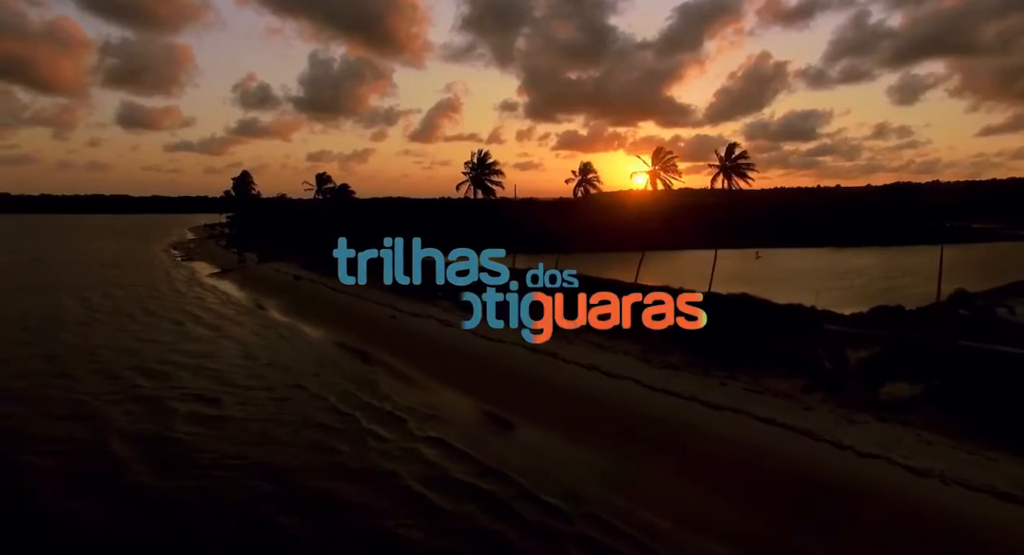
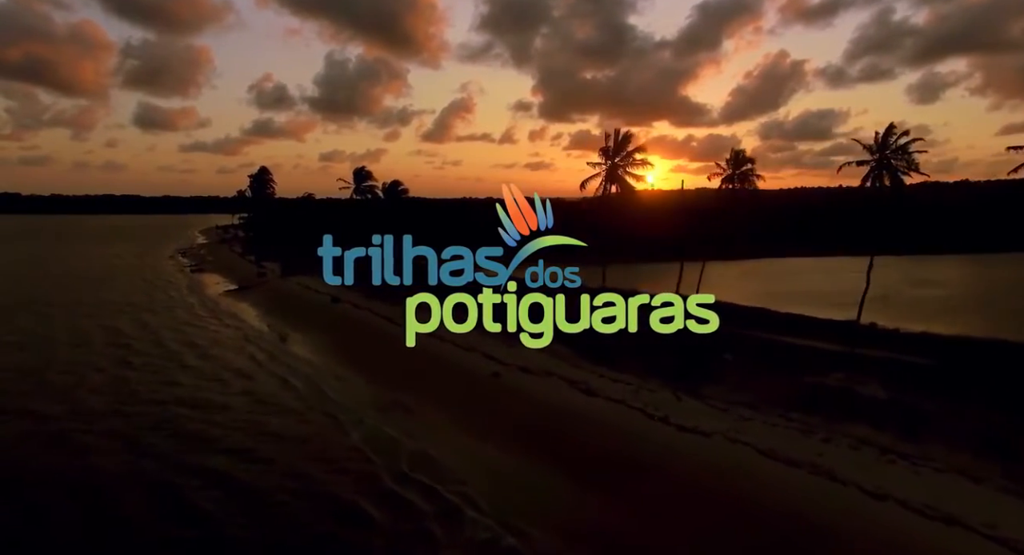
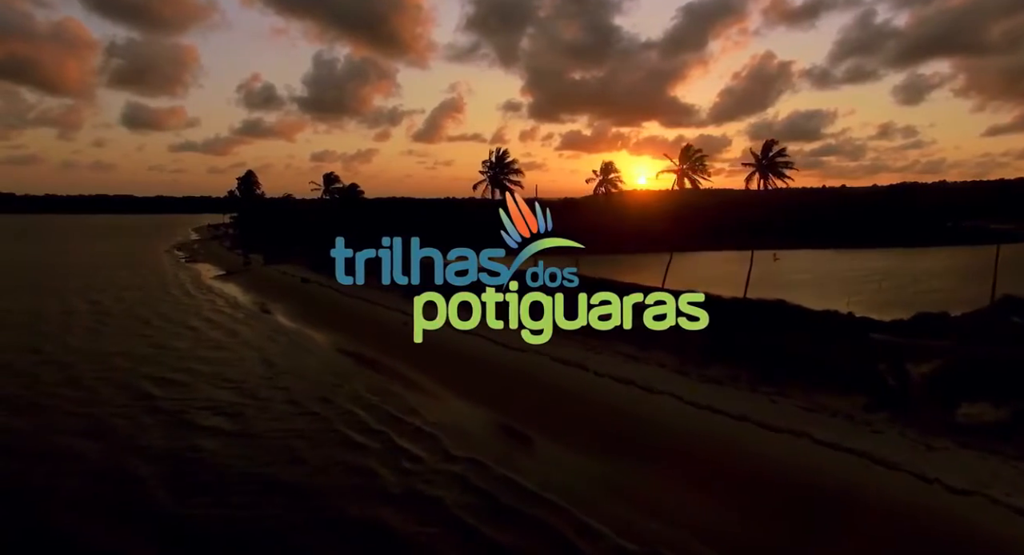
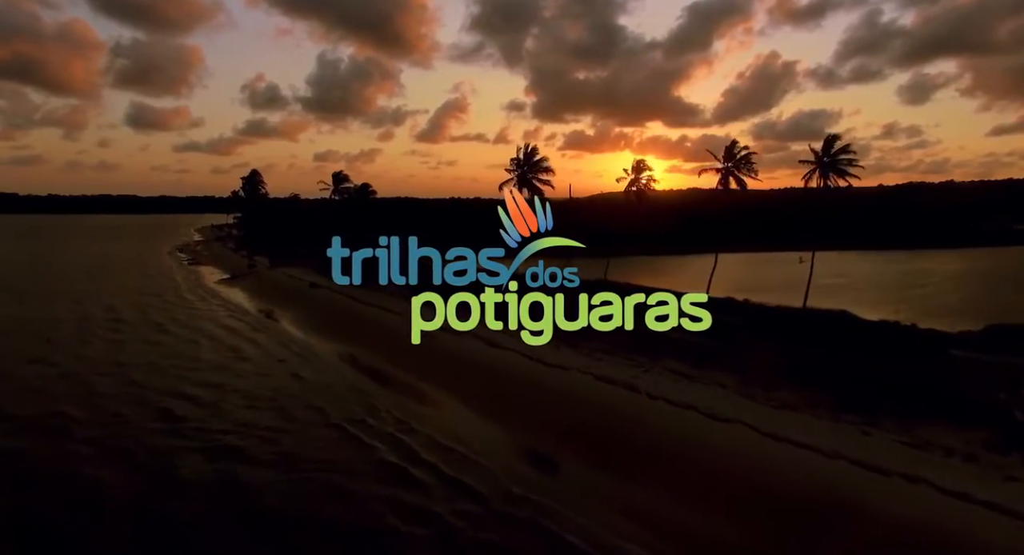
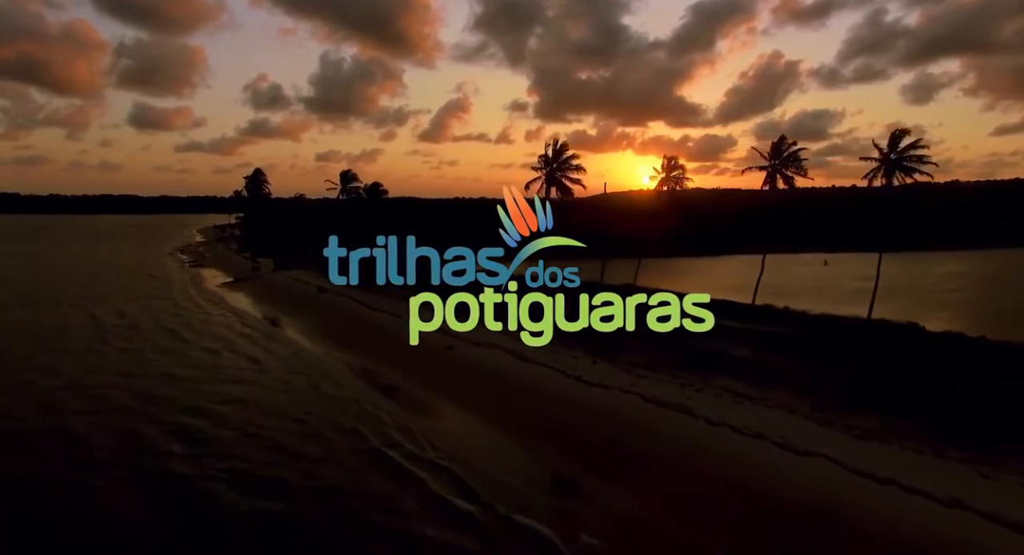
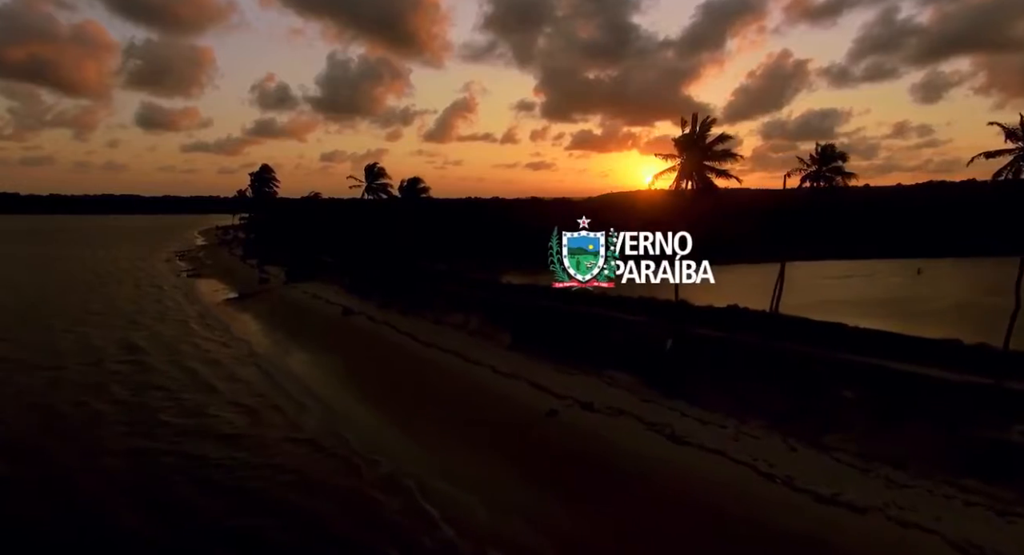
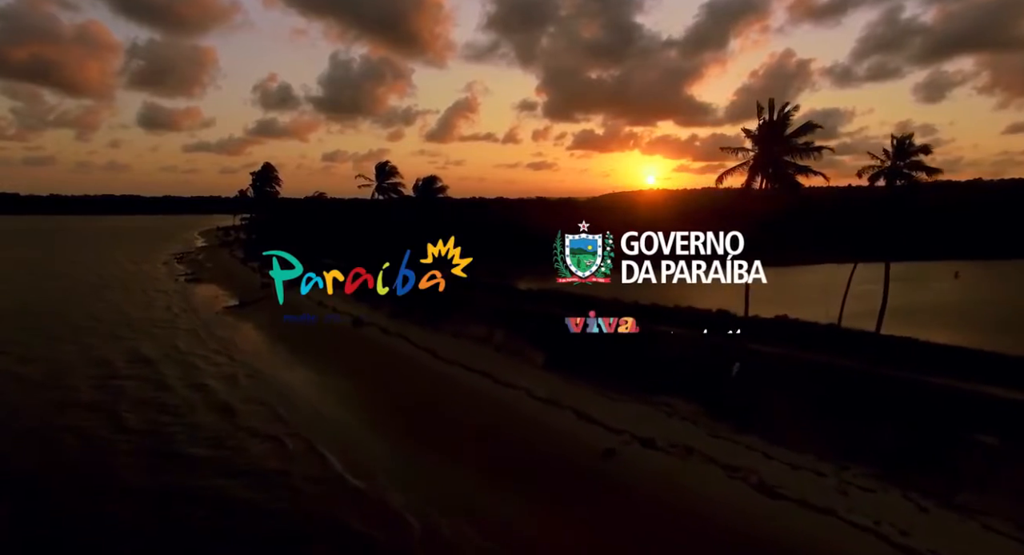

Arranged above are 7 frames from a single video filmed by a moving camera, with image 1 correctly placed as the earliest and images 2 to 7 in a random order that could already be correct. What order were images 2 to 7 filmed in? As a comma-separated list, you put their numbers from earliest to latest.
3, 4, 5, 2, 6, 7
